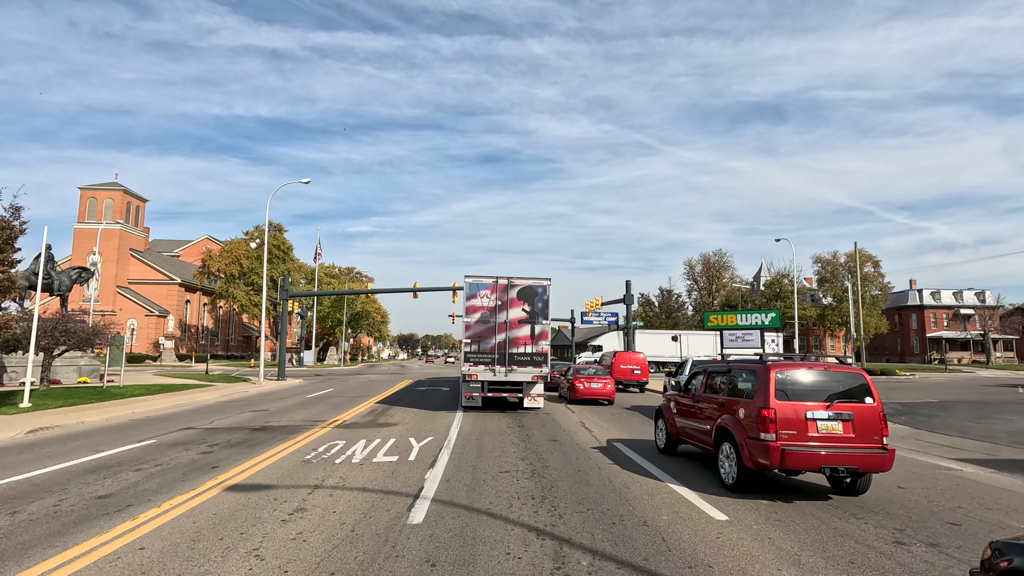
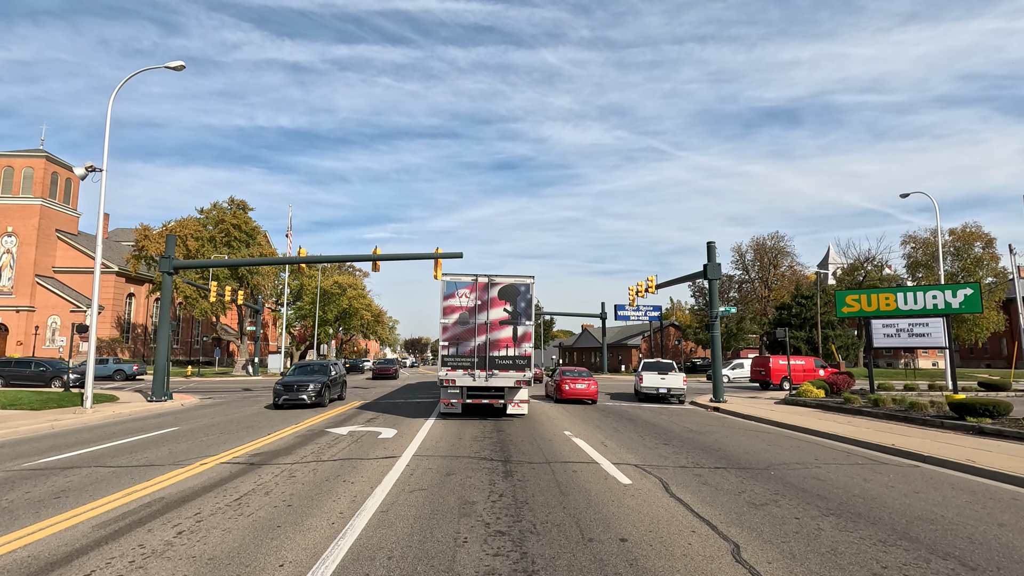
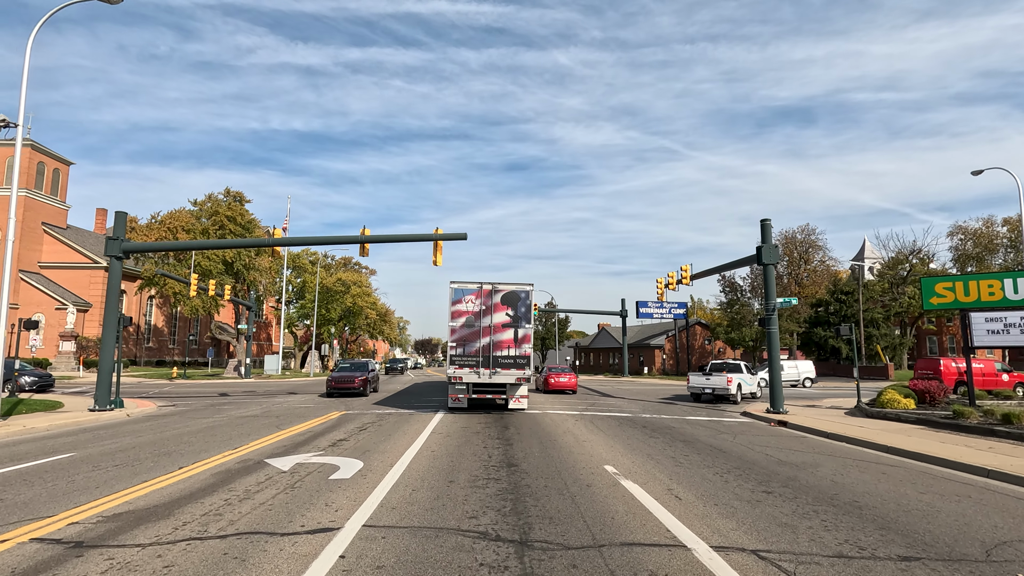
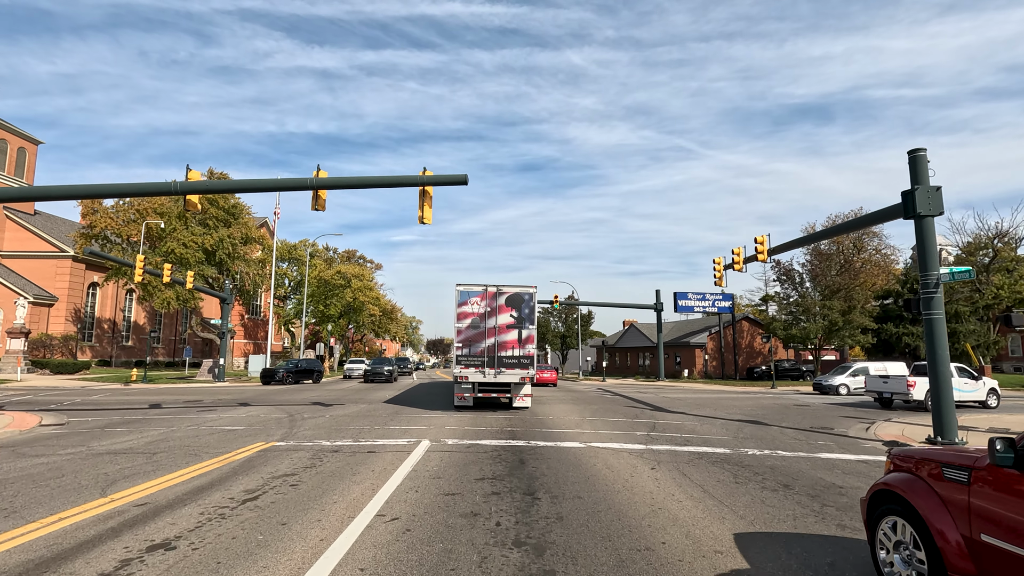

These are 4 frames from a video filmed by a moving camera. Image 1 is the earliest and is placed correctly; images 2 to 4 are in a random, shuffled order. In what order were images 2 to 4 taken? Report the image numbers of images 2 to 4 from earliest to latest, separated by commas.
2, 3, 4
